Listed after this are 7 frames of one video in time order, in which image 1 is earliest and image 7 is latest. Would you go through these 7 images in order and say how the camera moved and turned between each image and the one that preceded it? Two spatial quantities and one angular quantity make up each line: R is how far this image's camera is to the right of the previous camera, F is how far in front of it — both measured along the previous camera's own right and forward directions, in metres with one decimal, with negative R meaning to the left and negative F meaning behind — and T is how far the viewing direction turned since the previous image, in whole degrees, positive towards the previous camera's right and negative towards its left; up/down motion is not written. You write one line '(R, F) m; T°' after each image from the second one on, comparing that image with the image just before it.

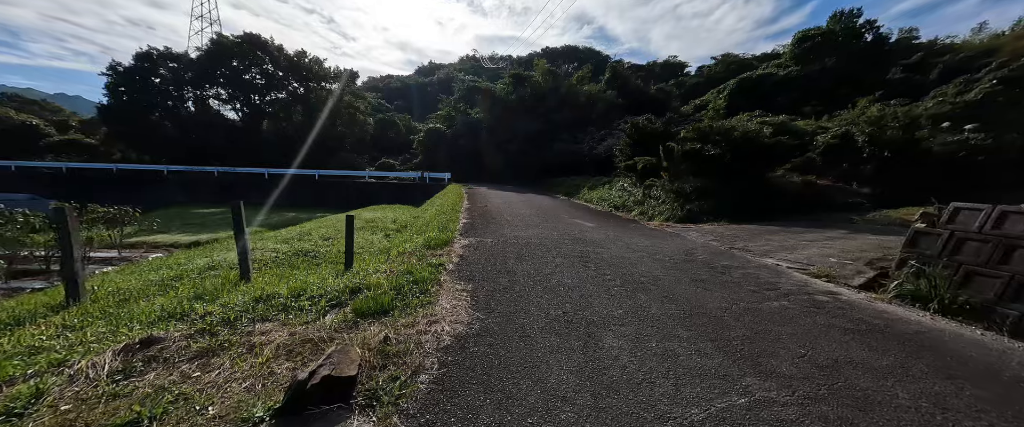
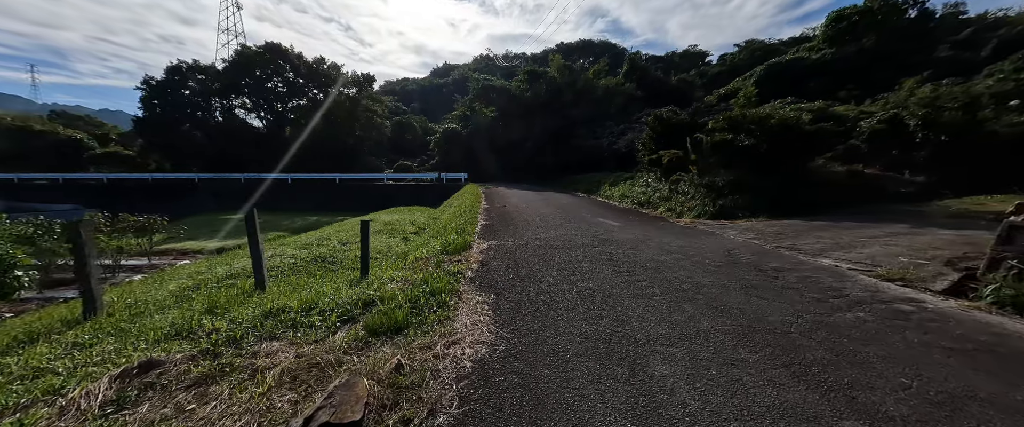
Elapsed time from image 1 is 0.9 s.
(-0.1, +0.3) m; -3°
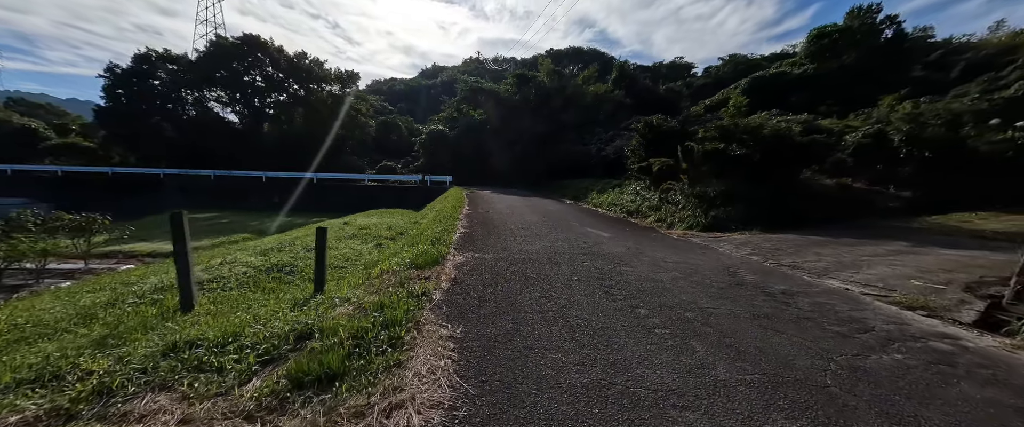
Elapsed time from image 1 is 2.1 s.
(+0.1, +0.6) m; +2°
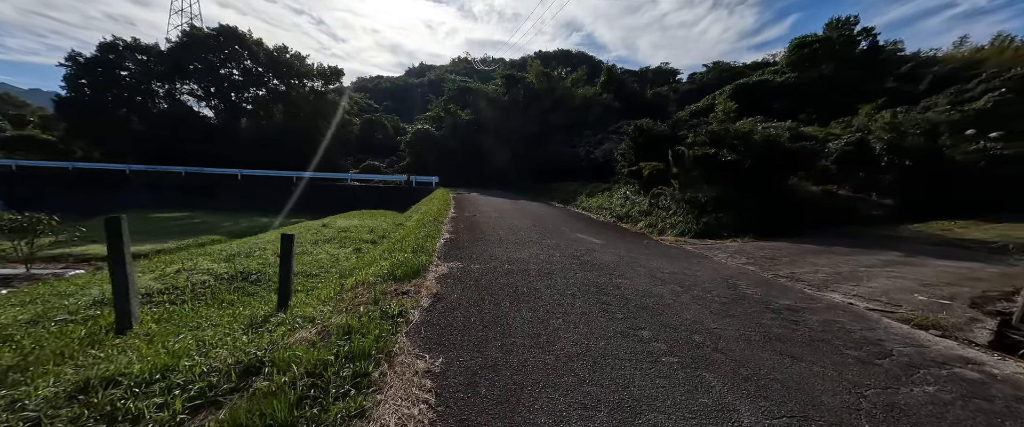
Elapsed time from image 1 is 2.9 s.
(0.0, +0.3) m; +2°
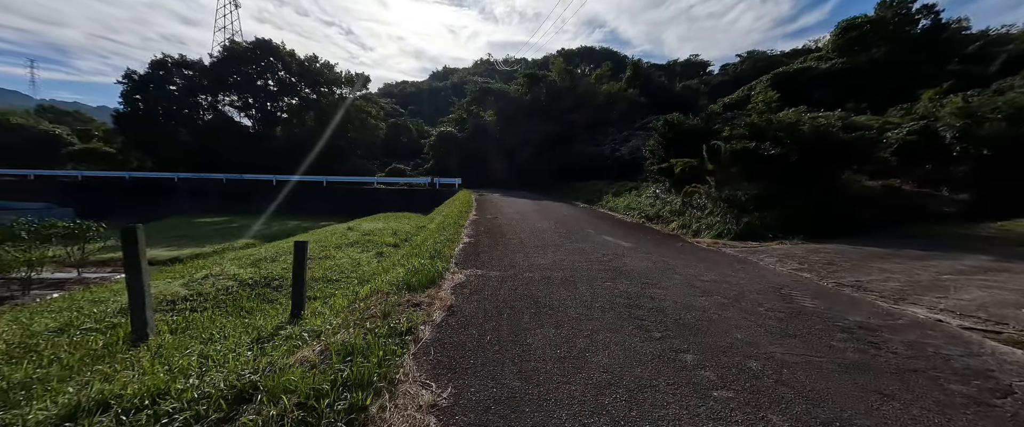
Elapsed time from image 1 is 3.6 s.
(0.0, +0.3) m; -4°
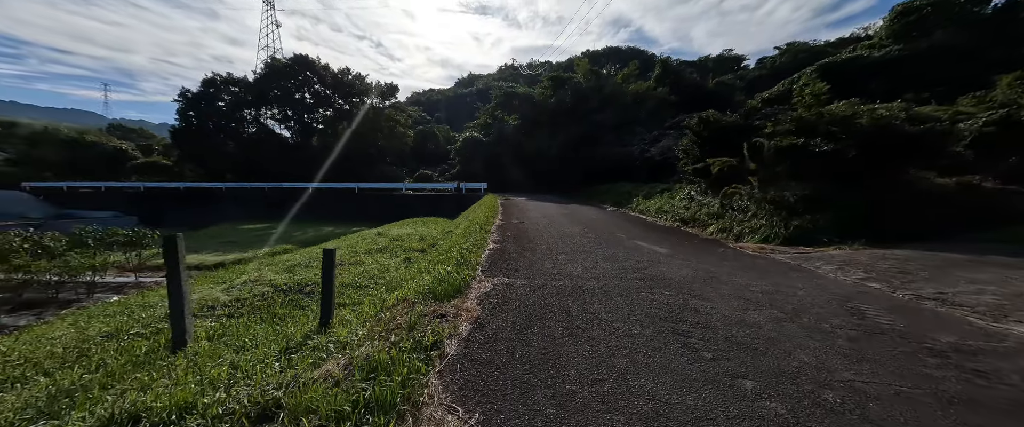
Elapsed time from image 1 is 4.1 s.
(0.0, +0.2) m; -5°
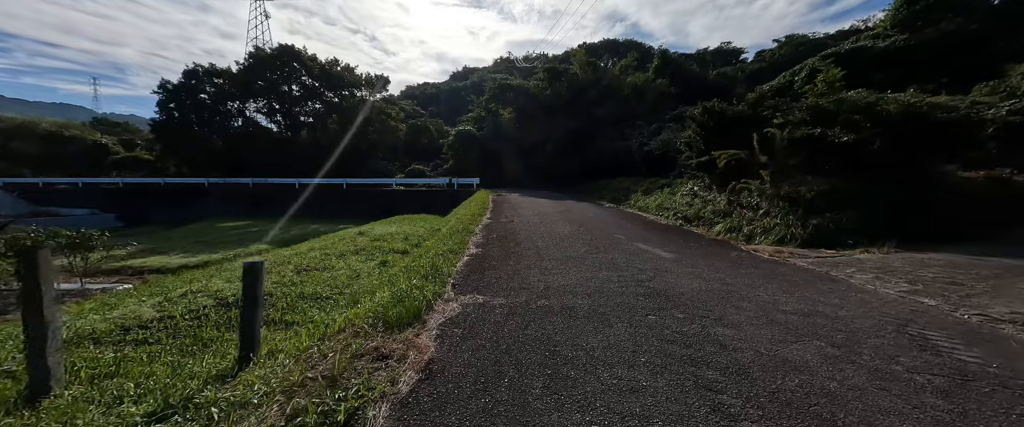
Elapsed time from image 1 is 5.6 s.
(+0.2, +0.8) m; +1°
